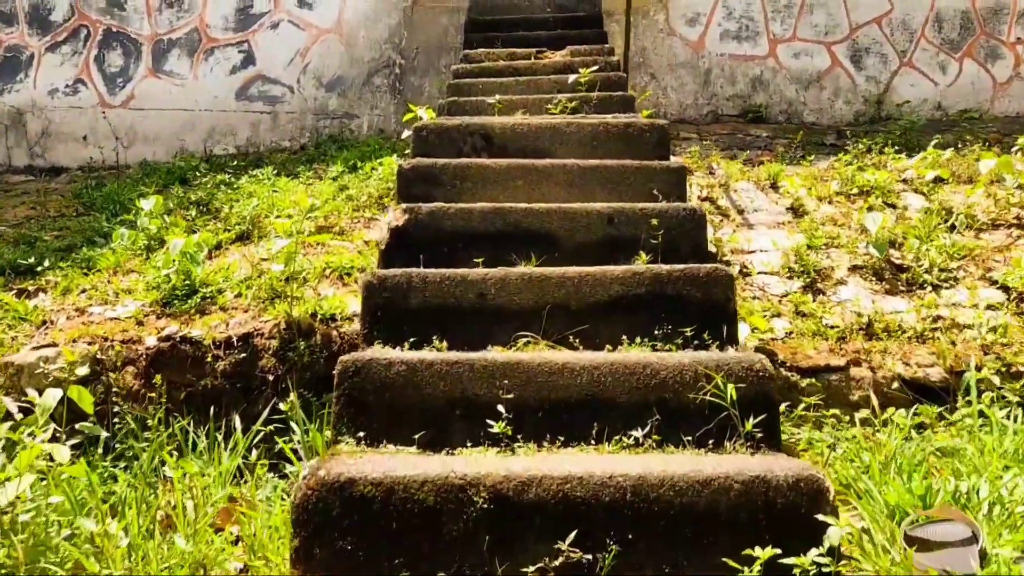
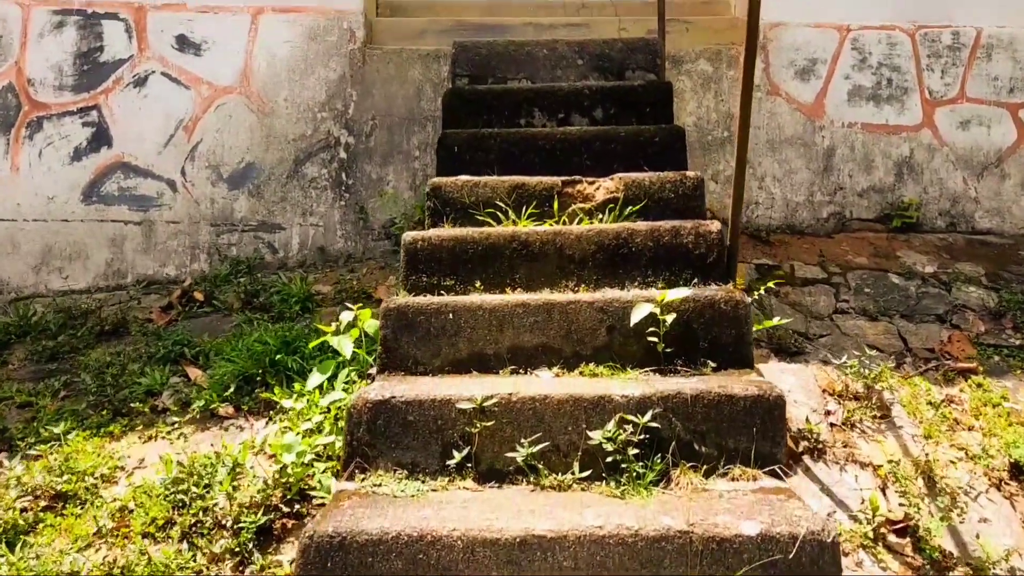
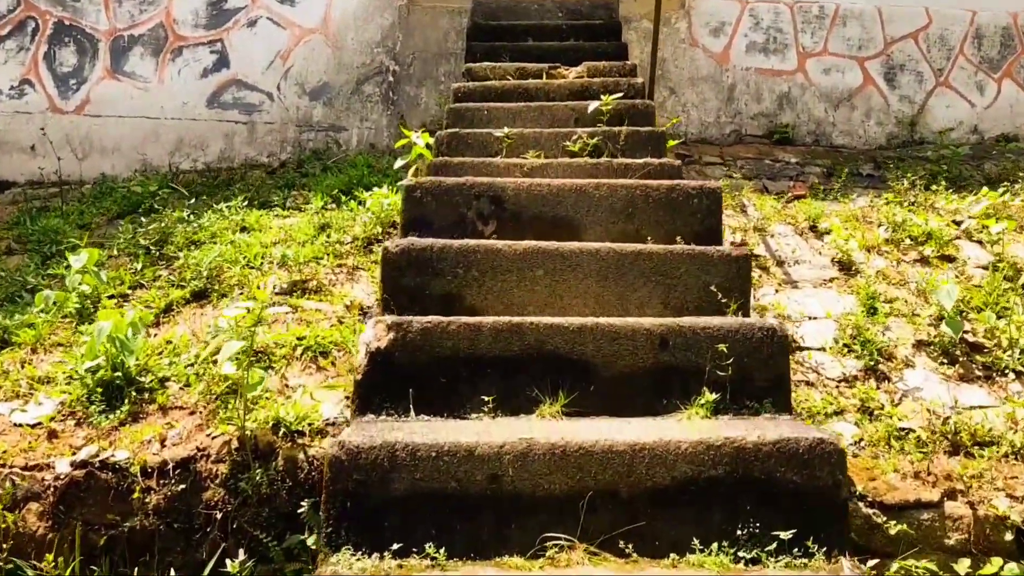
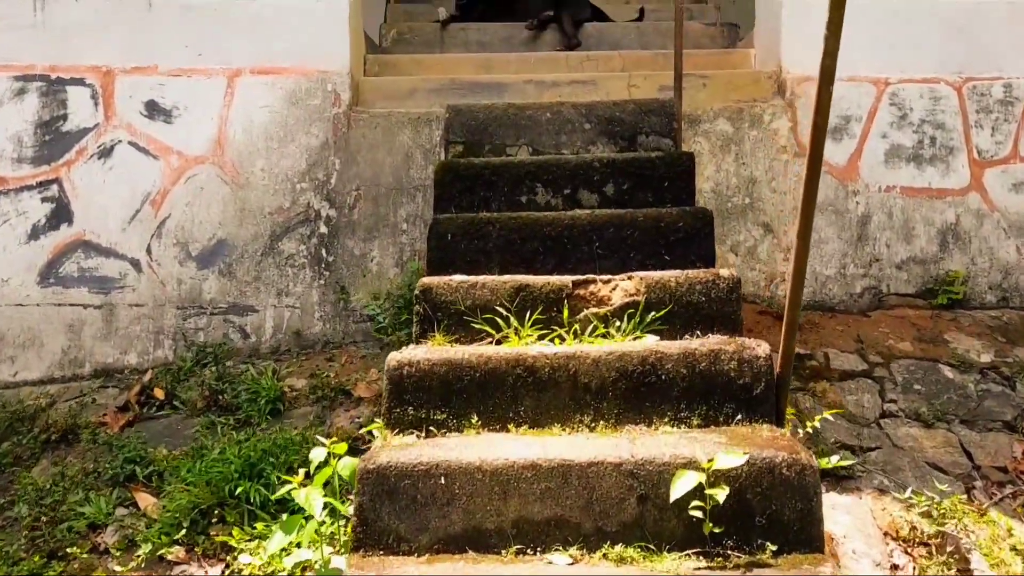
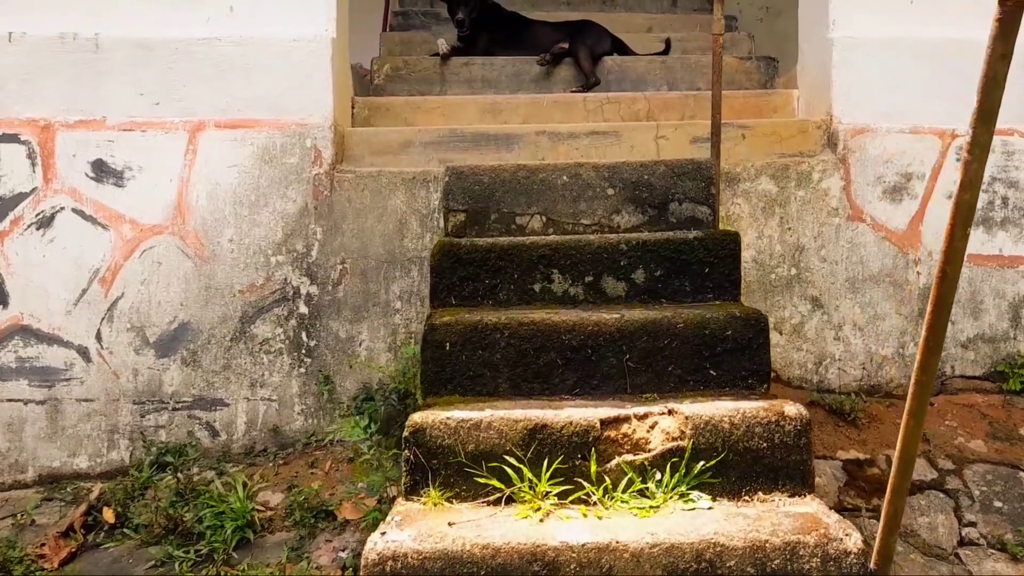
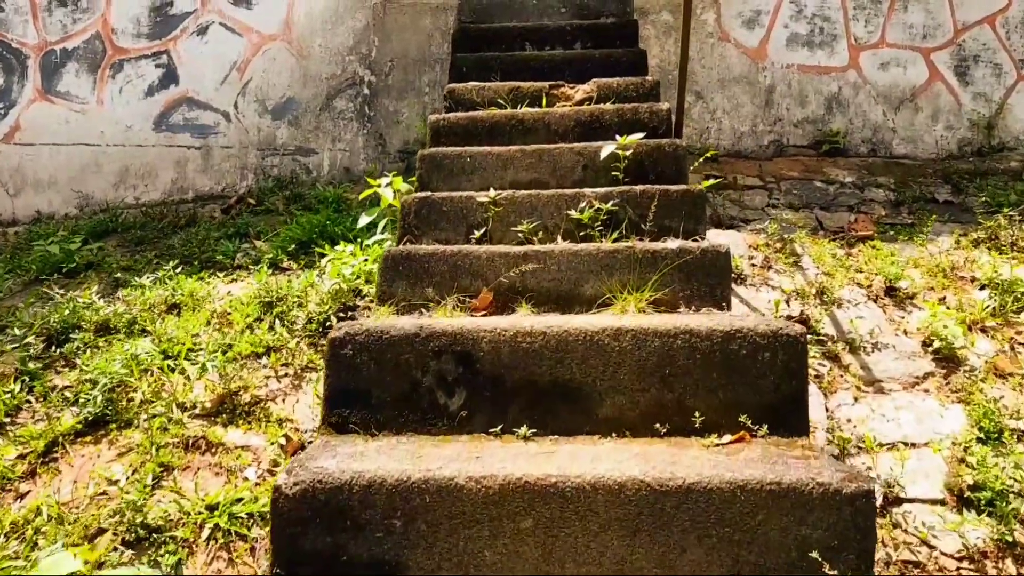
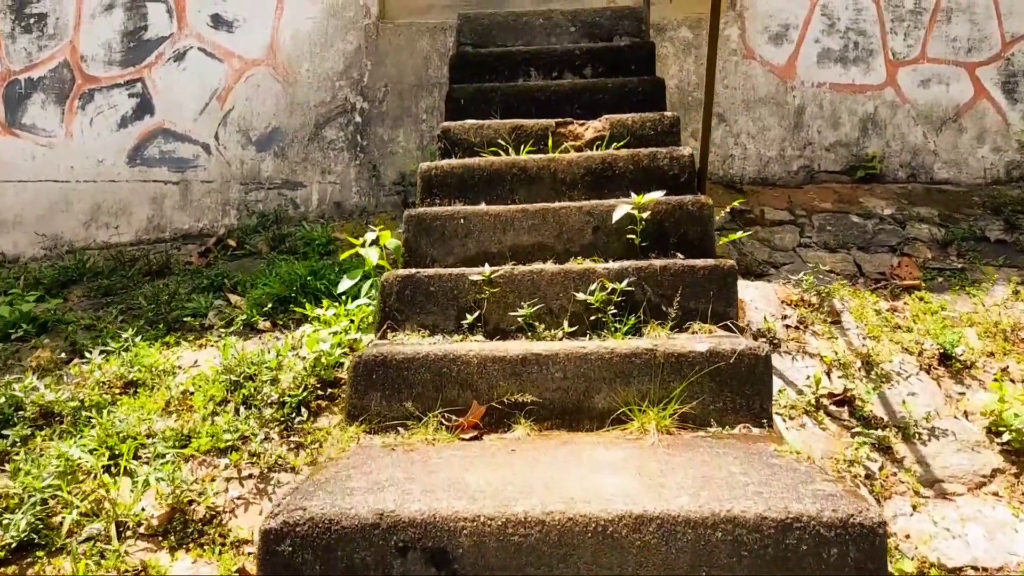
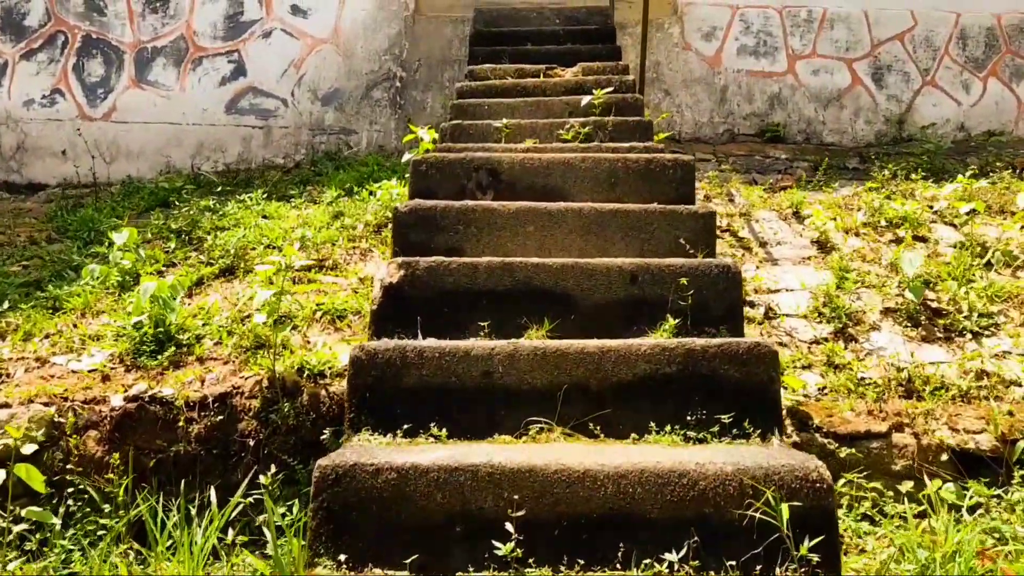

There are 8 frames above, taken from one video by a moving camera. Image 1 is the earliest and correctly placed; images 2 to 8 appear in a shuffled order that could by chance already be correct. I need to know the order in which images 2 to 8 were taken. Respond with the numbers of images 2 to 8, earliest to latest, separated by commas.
8, 3, 6, 7, 2, 4, 5
